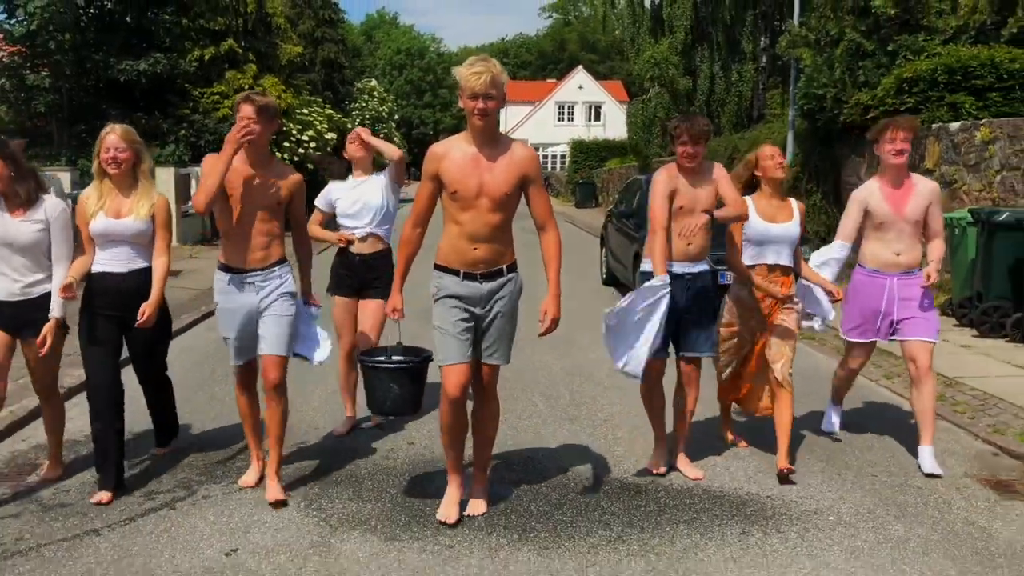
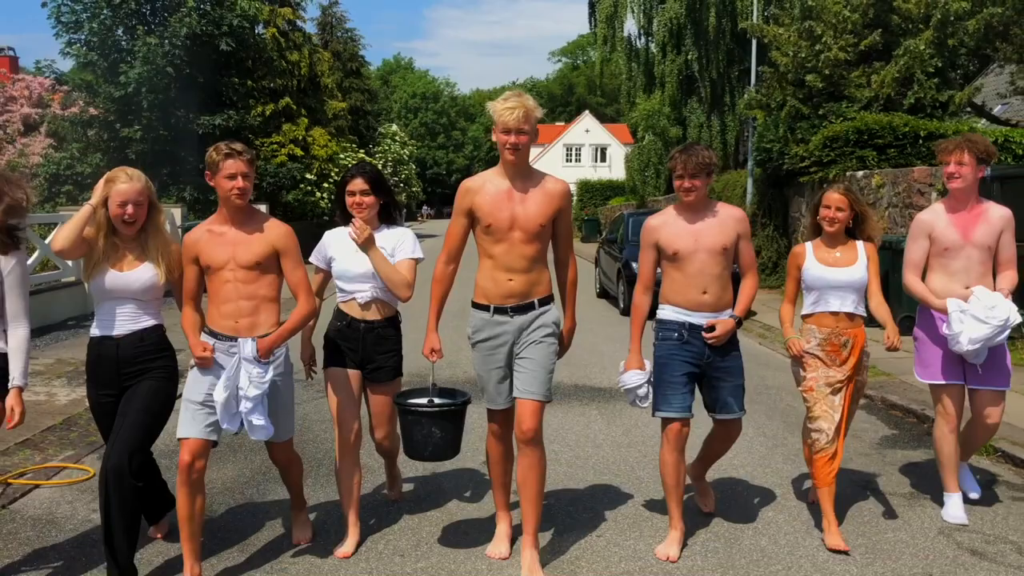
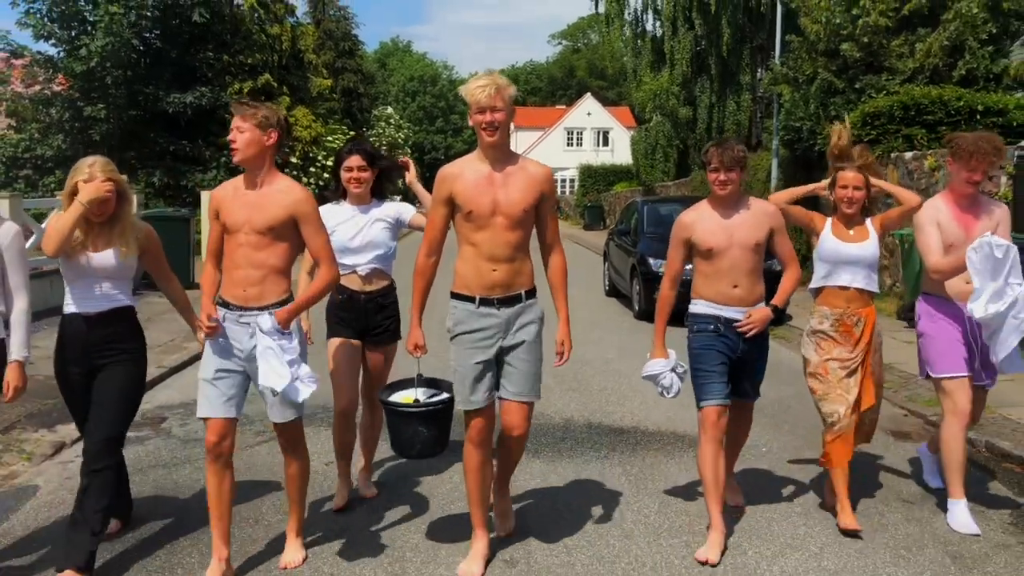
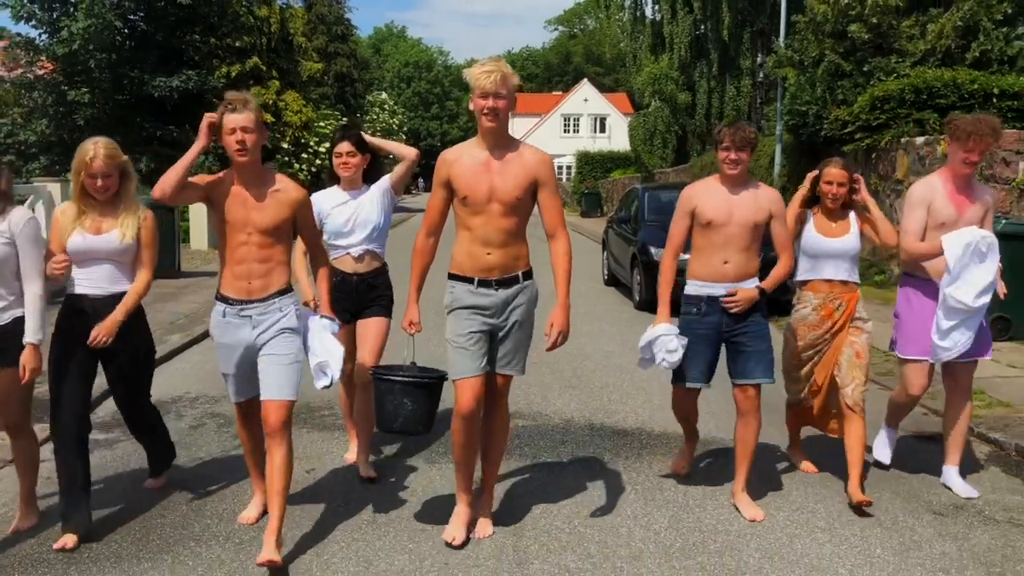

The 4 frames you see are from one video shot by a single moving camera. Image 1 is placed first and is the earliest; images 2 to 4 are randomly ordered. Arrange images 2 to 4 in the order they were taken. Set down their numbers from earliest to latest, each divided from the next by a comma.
4, 3, 2
